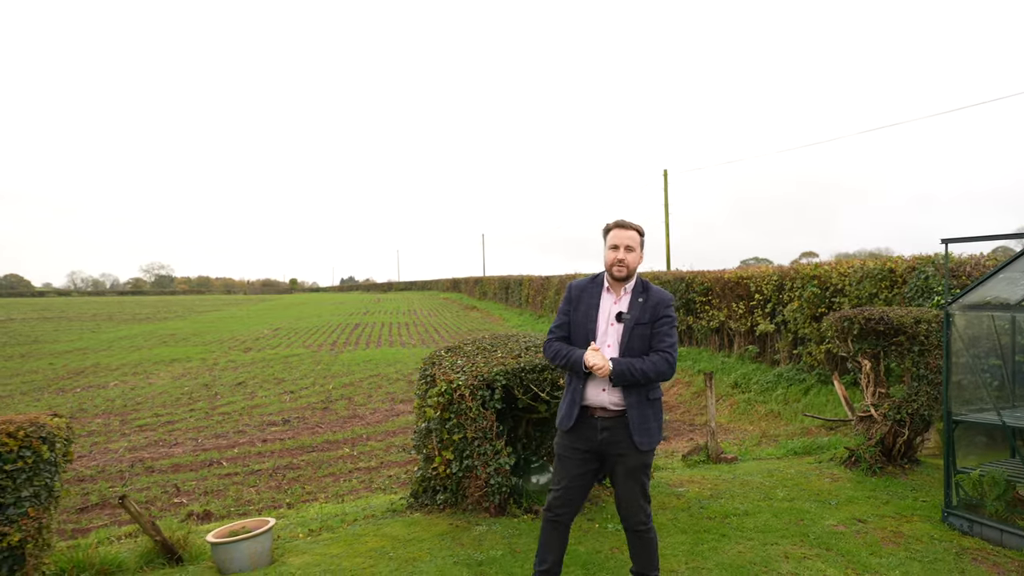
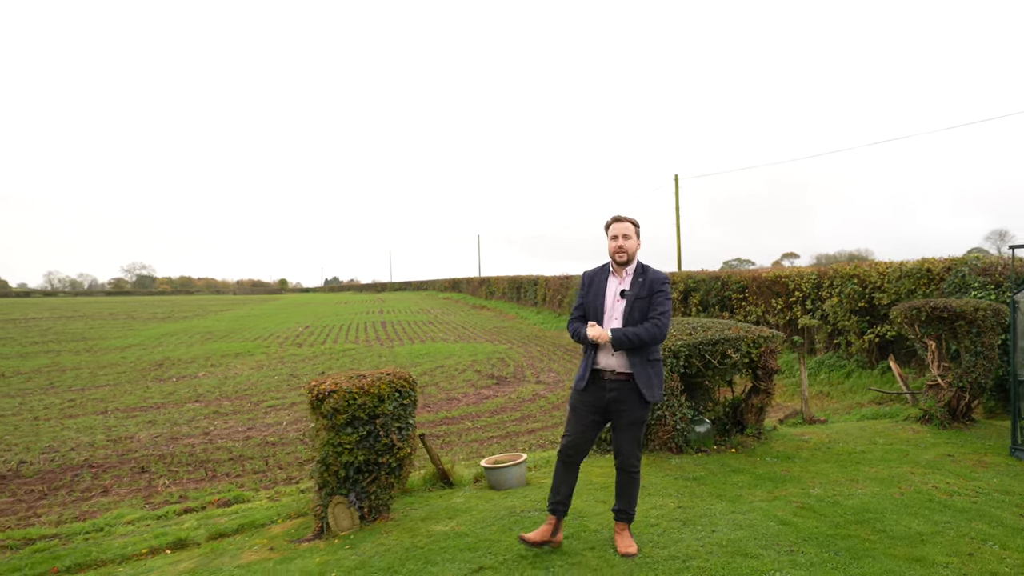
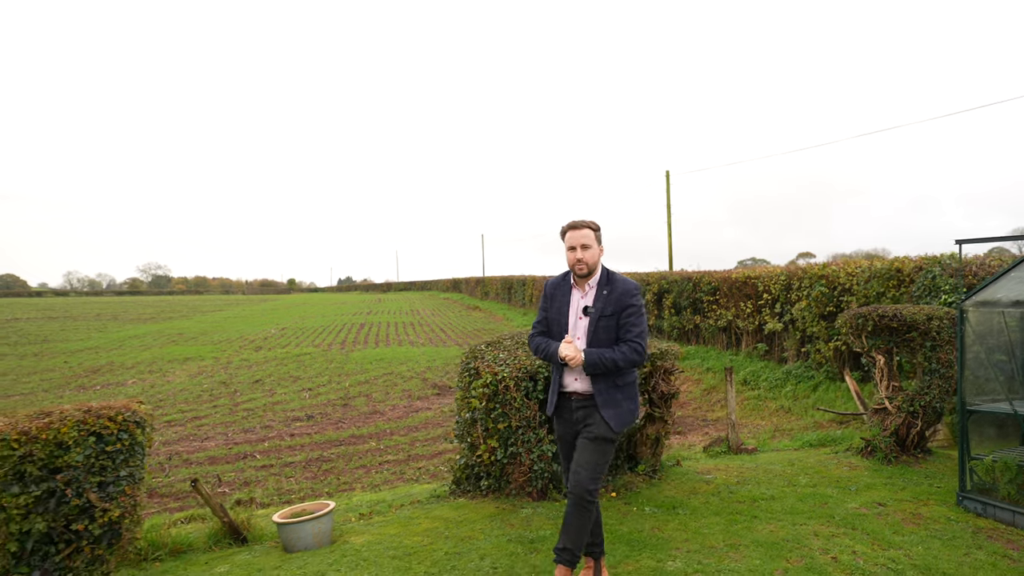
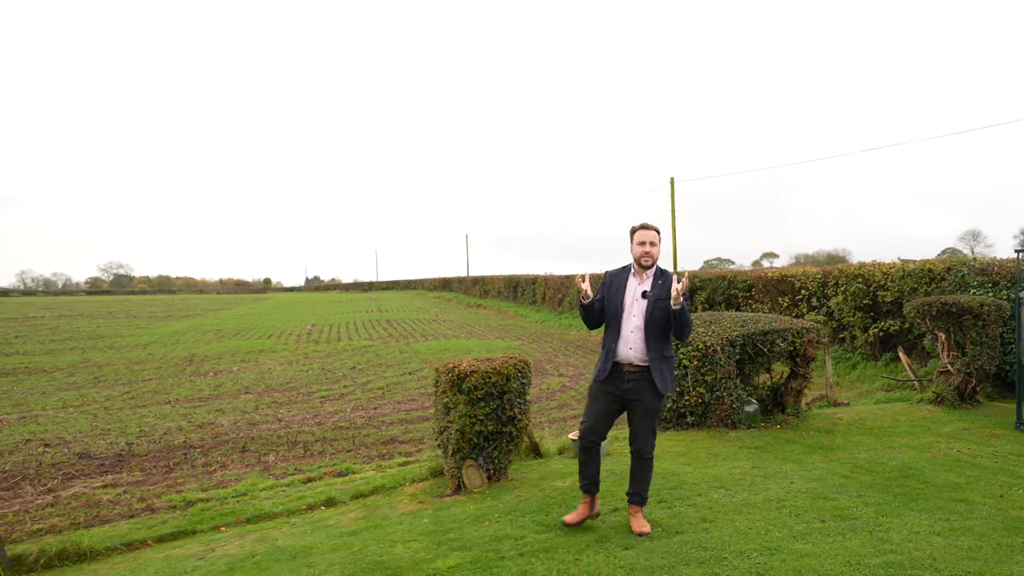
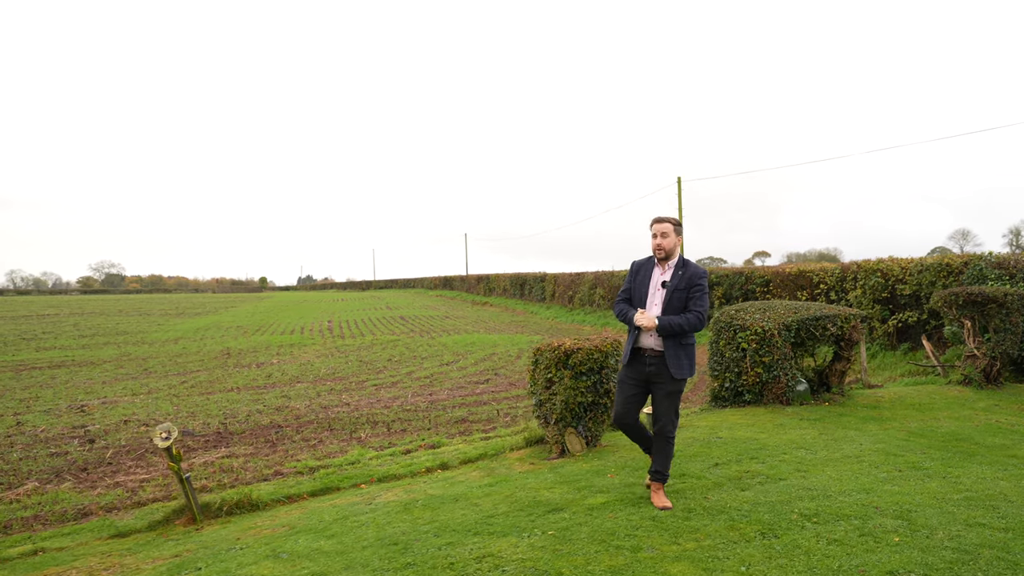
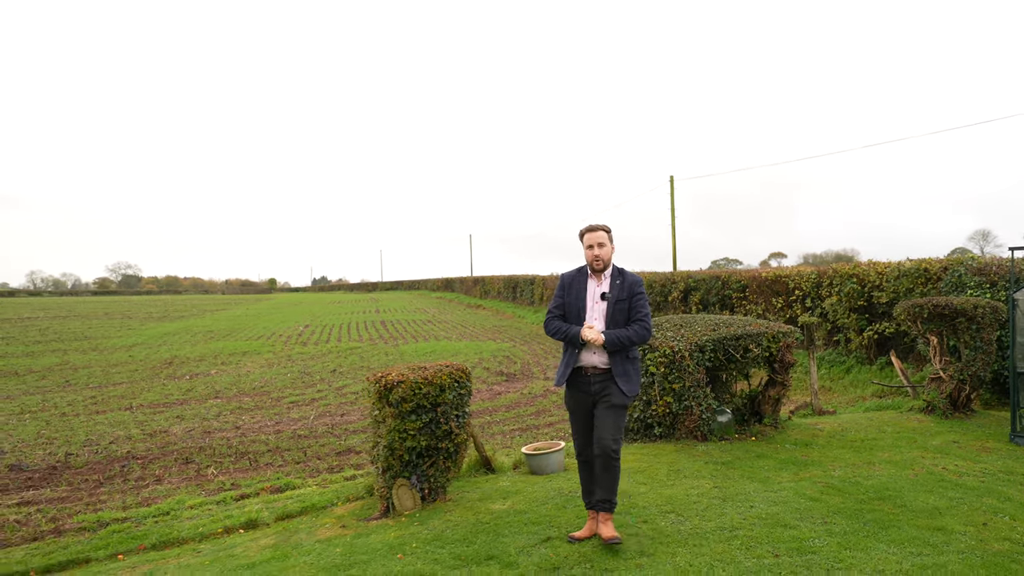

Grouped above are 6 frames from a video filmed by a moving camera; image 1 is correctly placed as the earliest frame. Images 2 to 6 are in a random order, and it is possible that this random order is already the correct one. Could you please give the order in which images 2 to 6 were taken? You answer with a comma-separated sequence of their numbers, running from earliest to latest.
3, 2, 6, 4, 5
